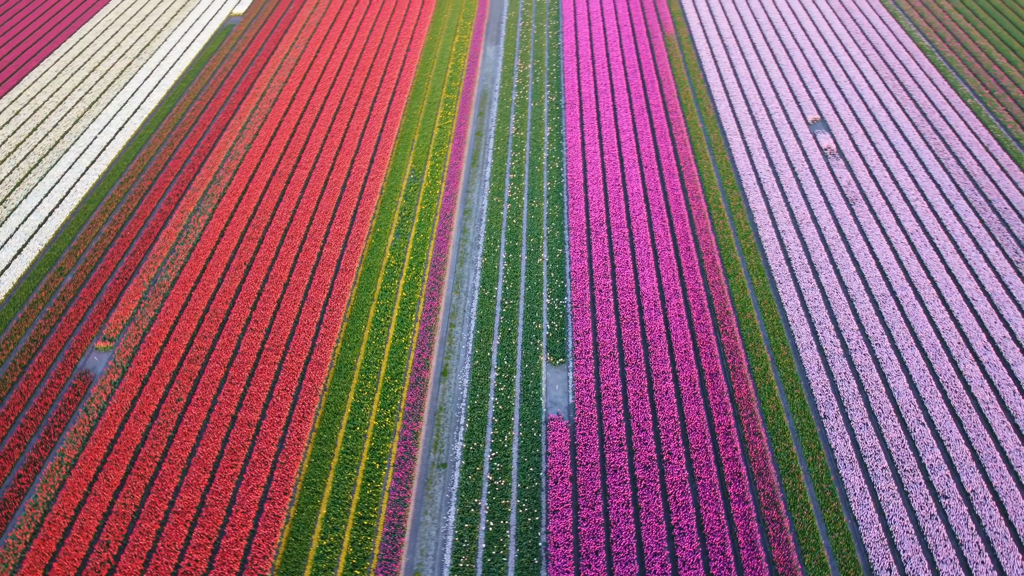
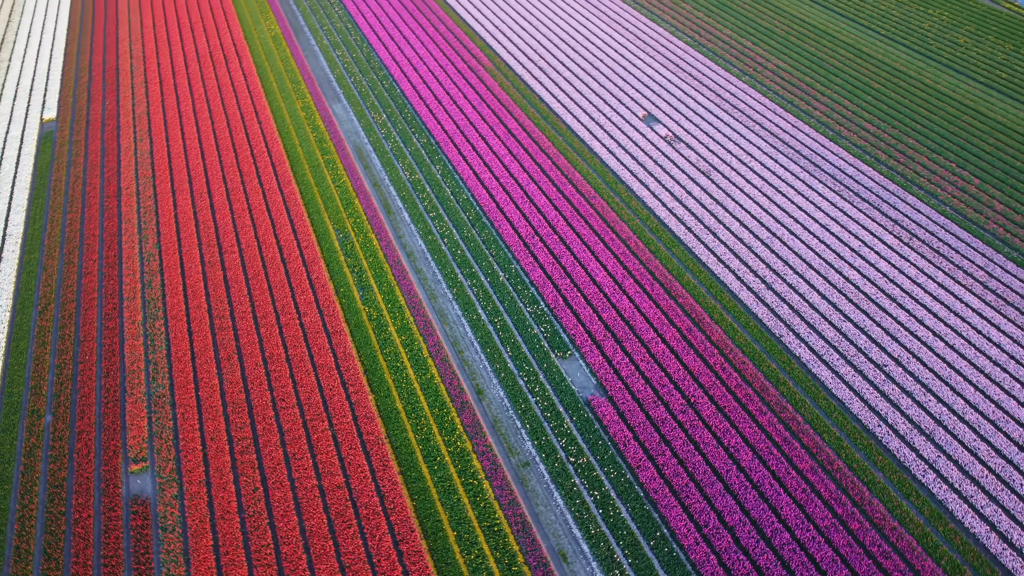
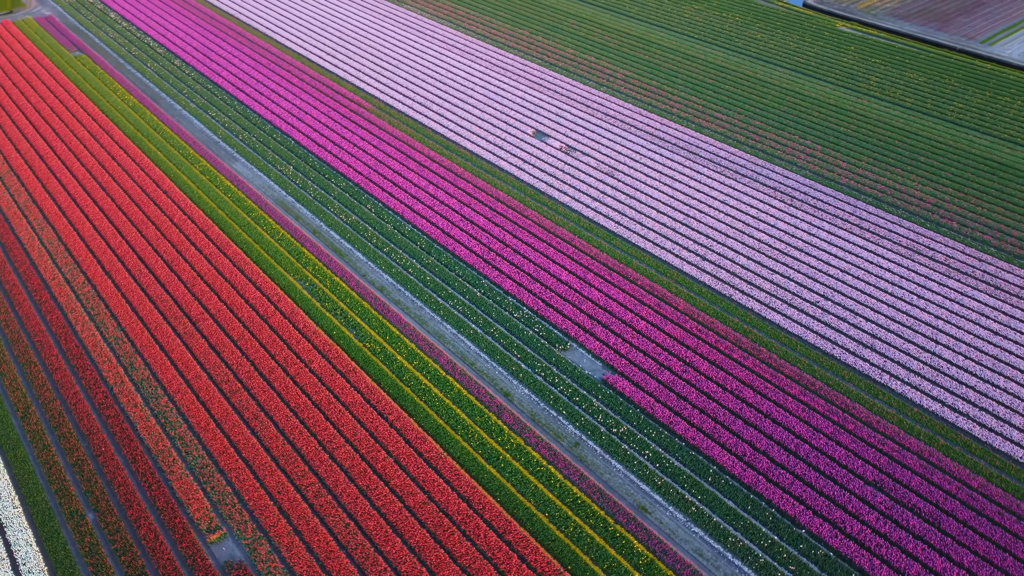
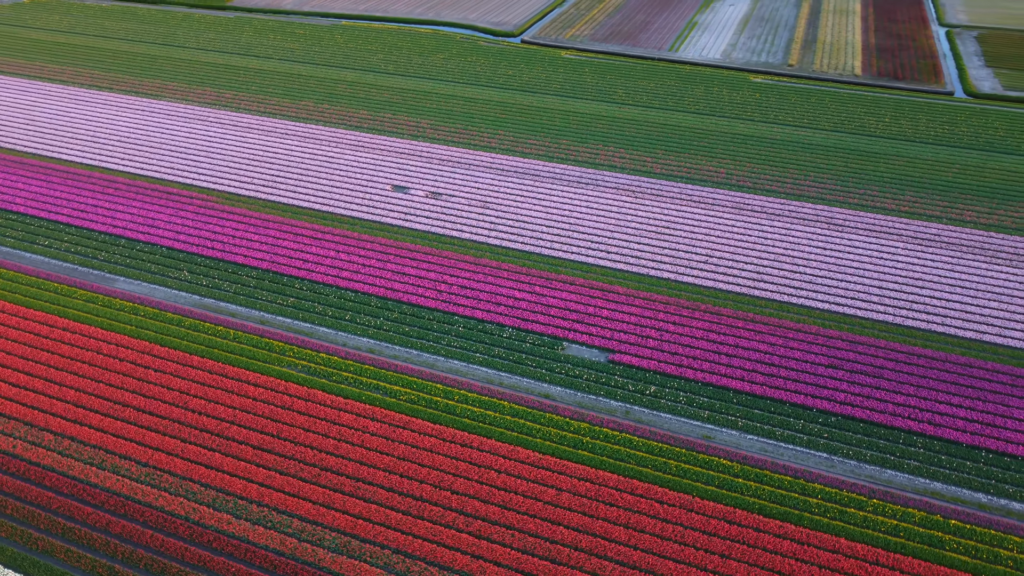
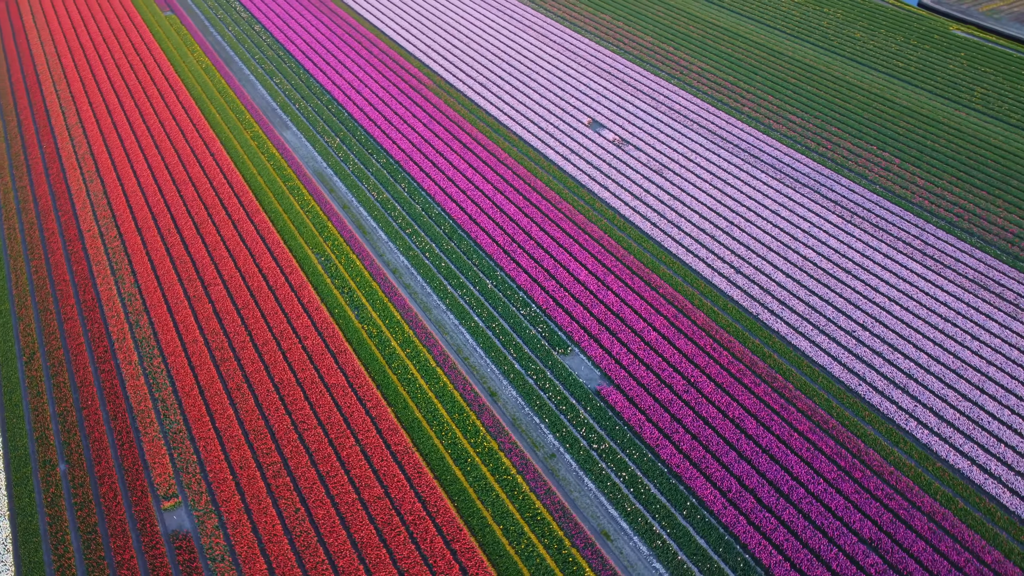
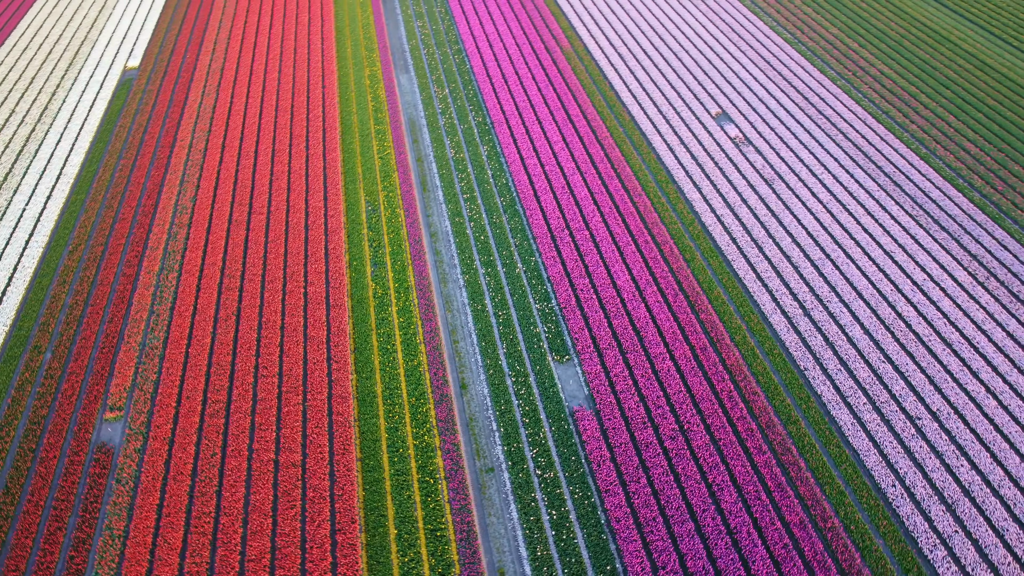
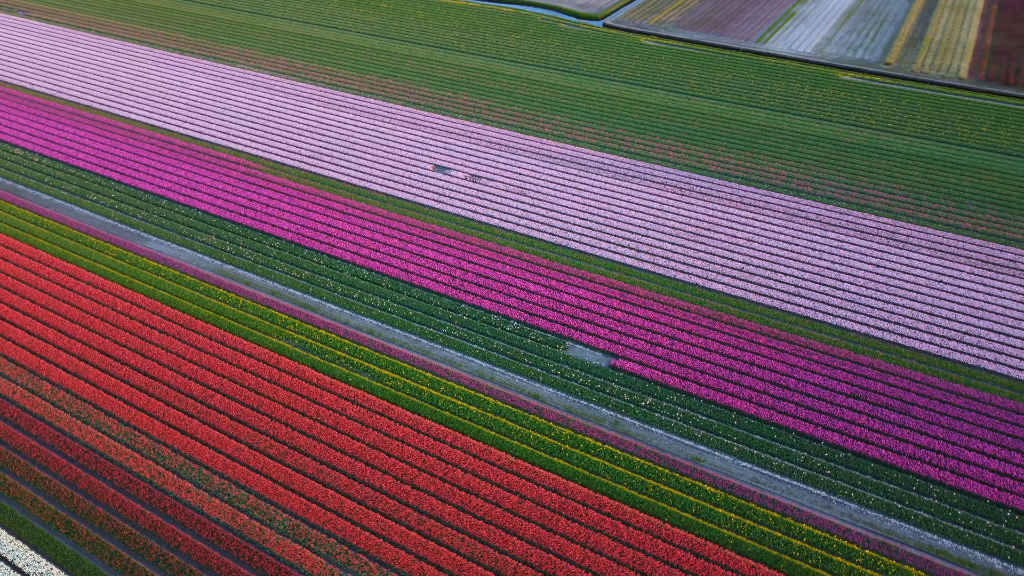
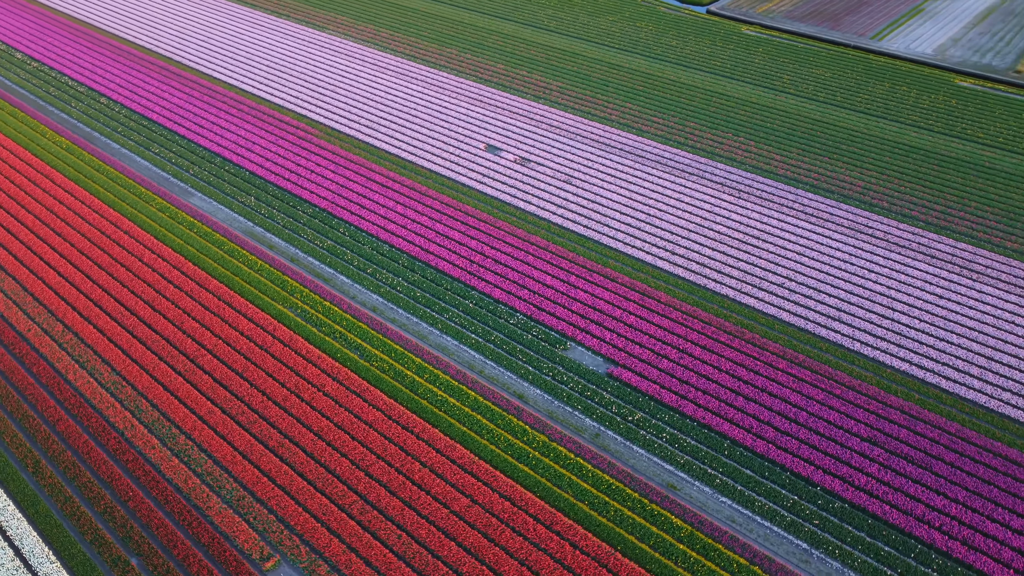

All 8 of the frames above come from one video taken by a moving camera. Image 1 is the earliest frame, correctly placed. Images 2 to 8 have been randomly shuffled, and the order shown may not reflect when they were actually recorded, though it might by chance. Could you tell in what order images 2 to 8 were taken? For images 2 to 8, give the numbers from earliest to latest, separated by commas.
6, 2, 5, 3, 8, 7, 4
